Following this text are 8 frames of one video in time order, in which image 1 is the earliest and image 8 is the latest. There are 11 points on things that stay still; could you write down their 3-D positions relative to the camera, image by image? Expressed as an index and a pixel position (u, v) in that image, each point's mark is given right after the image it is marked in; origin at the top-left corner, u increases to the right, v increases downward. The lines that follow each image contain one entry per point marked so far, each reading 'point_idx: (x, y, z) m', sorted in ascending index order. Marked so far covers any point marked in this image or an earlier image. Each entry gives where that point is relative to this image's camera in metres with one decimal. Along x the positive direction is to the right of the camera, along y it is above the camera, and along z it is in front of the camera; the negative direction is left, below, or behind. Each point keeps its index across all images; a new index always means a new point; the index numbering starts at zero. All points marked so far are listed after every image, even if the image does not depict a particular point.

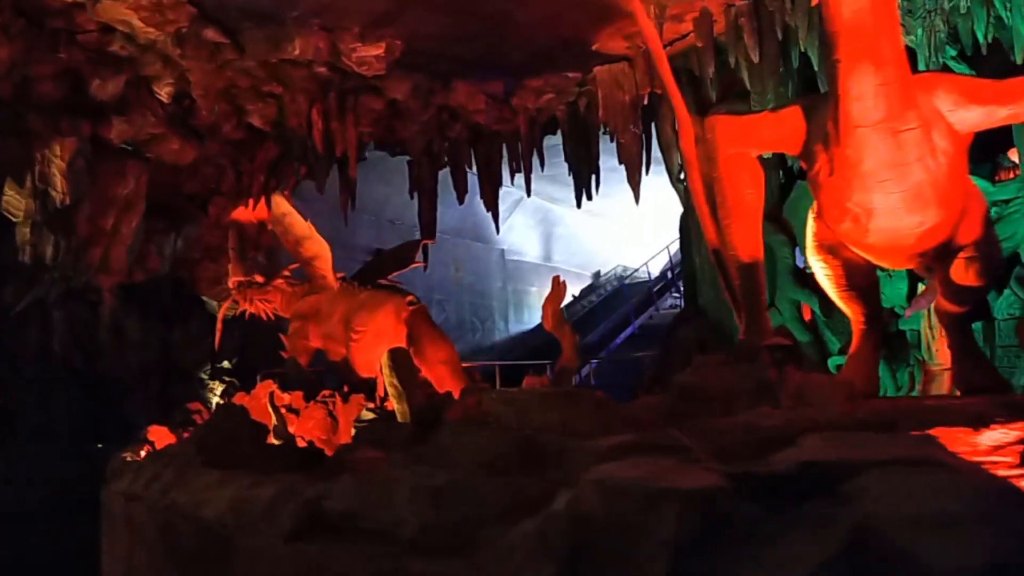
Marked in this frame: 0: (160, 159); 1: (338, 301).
0: (-3.0, +1.1, +8.0) m
1: (-1.1, -0.1, +5.9) m
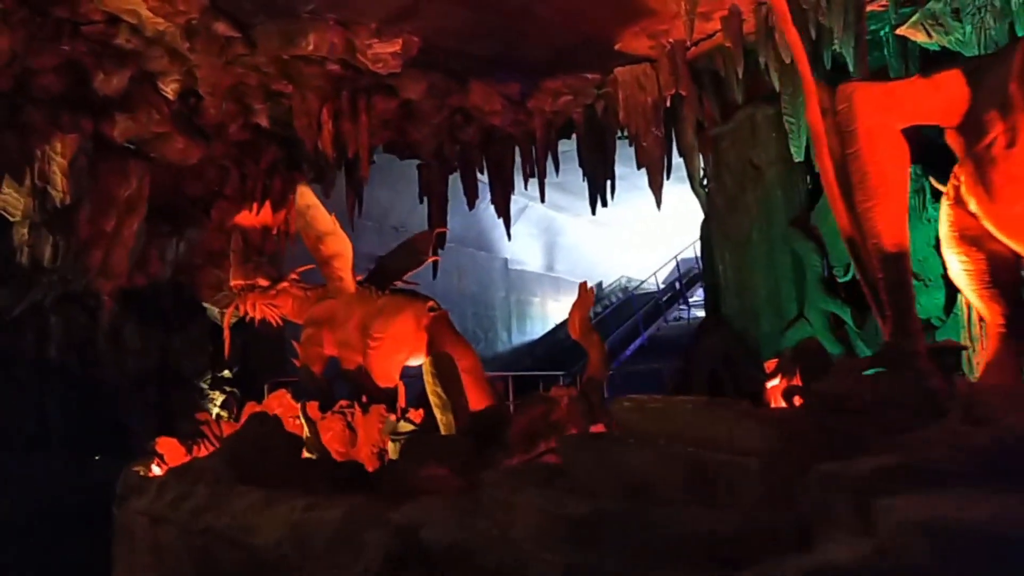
0: (-2.8, +1.1, +7.7) m
1: (-0.9, -0.1, +5.6) m
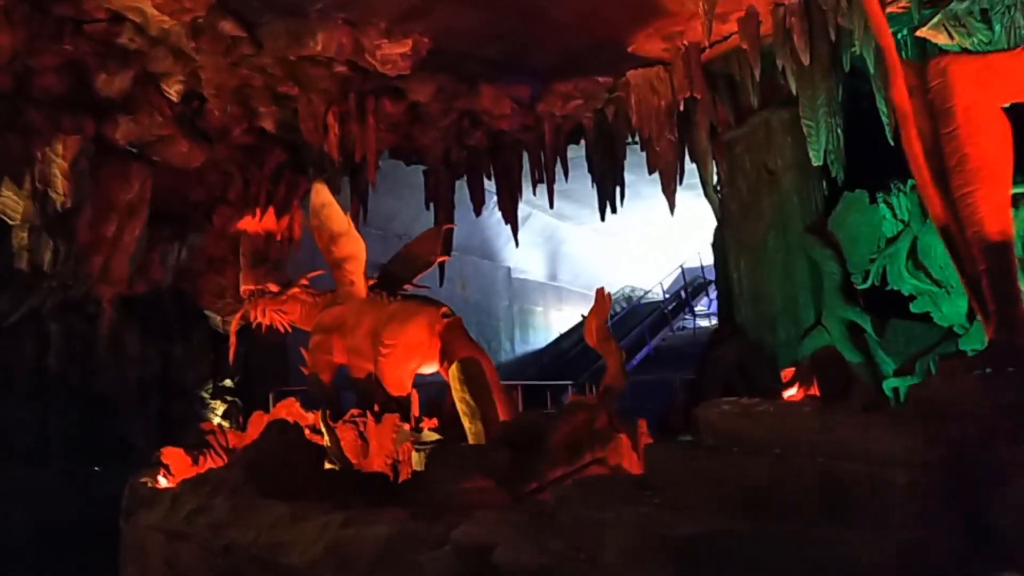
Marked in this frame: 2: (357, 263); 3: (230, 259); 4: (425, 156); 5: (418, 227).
0: (-2.7, +1.0, +7.6) m
1: (-0.8, -0.1, +5.4) m
2: (-0.9, +0.2, +5.6) m
3: (-2.7, +0.3, +9.0) m
4: (-0.8, +1.2, +9.0) m
5: (-1.2, +0.8, +12.5) m
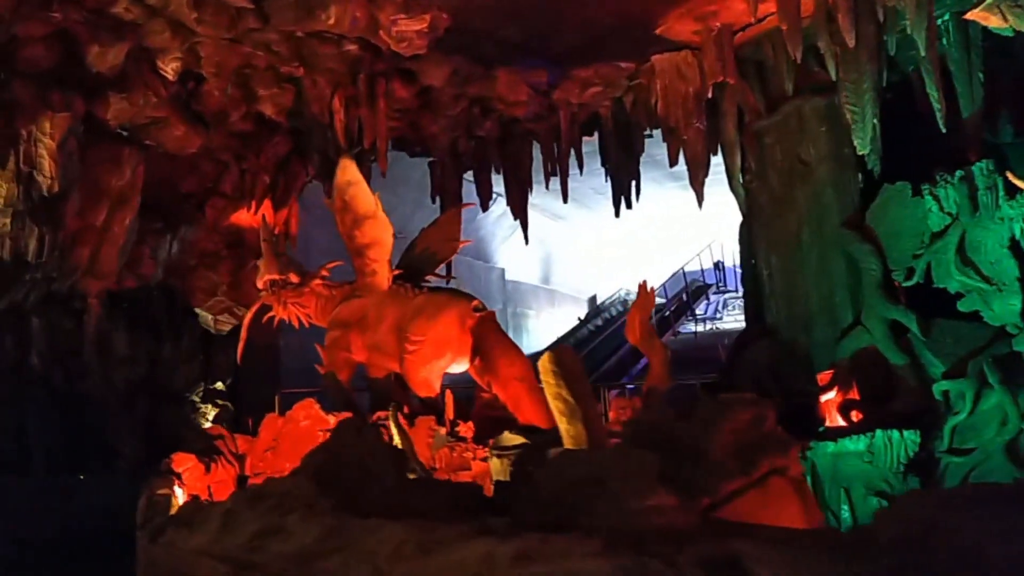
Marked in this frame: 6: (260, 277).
0: (-2.6, +1.0, +7.0) m
1: (-0.6, -0.1, +4.9) m
2: (-0.7, +0.2, +5.1) m
3: (-2.6, +0.3, +8.4) m
4: (-0.7, +1.3, +8.5) m
5: (-1.2, +0.8, +12.0) m
6: (-1.4, +0.1, +5.5) m
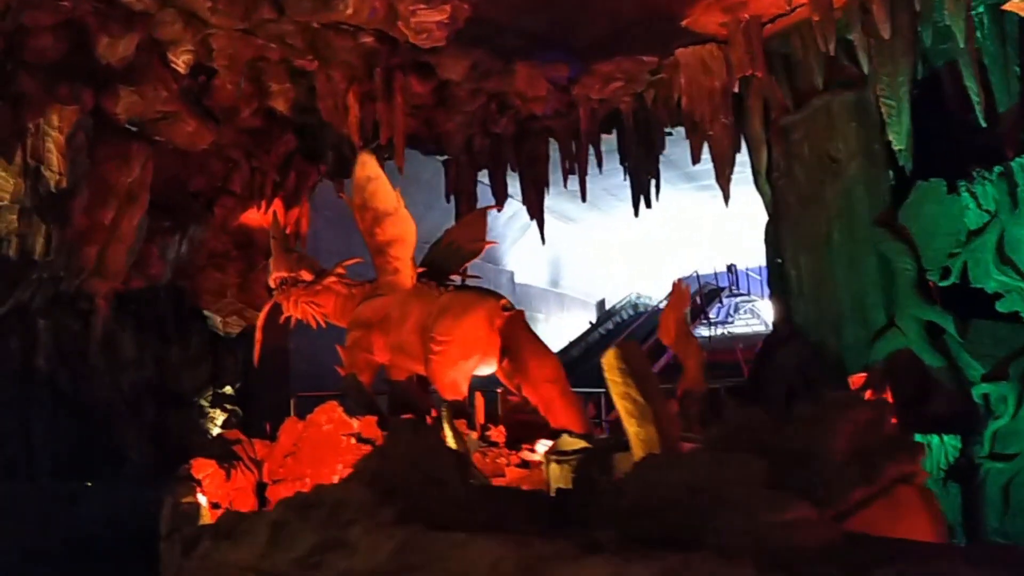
0: (-2.5, +1.0, +6.8) m
1: (-0.5, -0.1, +4.7) m
2: (-0.6, +0.2, +4.9) m
3: (-2.4, +0.3, +8.2) m
4: (-0.6, +1.3, +8.3) m
5: (-1.1, +0.8, +11.8) m
6: (-1.2, +0.1, +5.2) m
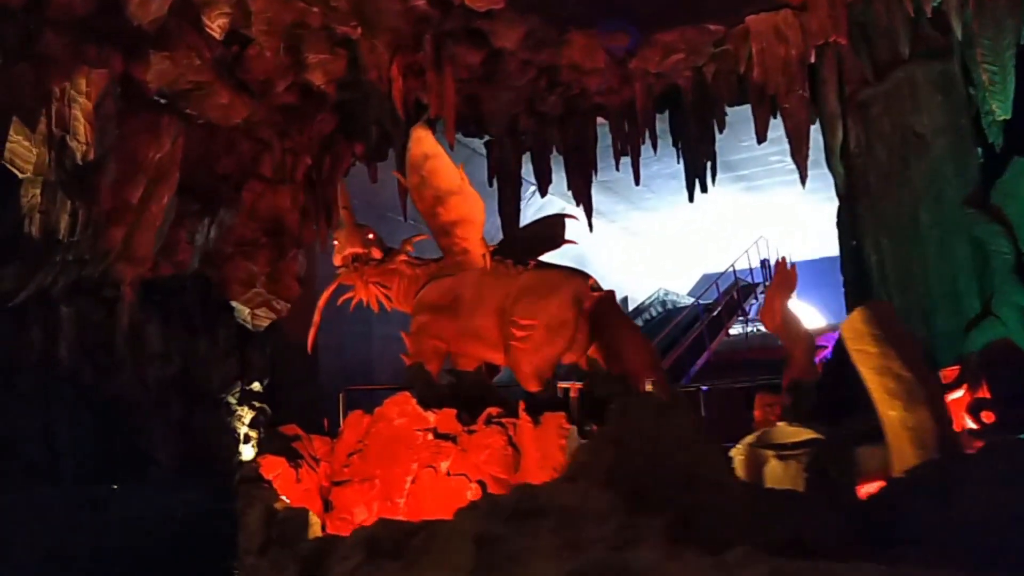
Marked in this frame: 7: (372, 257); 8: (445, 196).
0: (-2.1, +1.1, +6.3) m
1: (-0.1, 0.0, +4.2) m
2: (-0.2, +0.3, +4.4) m
3: (-2.0, +0.4, +7.7) m
4: (-0.2, +1.3, +7.8) m
5: (-0.7, +0.9, +11.3) m
6: (-0.9, +0.2, +4.7) m
7: (-0.7, +0.1, +4.7) m
8: (-0.3, +0.4, +4.4) m
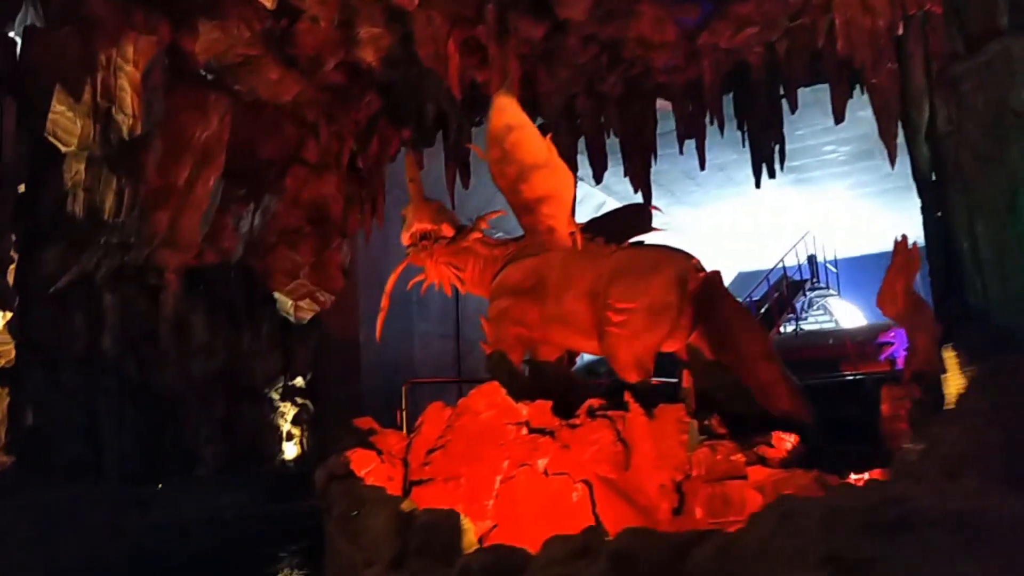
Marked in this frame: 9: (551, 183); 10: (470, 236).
0: (-1.7, +1.2, +6.0) m
1: (+0.3, +0.1, +3.8) m
2: (+0.2, +0.4, +4.0) m
3: (-1.6, +0.4, +7.4) m
4: (+0.2, +1.4, +7.4) m
5: (-0.2, +0.9, +10.9) m
6: (-0.5, +0.3, +4.4) m
7: (-0.3, +0.2, +4.3) m
8: (+0.1, +0.5, +4.0) m
9: (+0.2, +0.5, +4.0) m
10: (-0.2, +0.2, +4.2) m
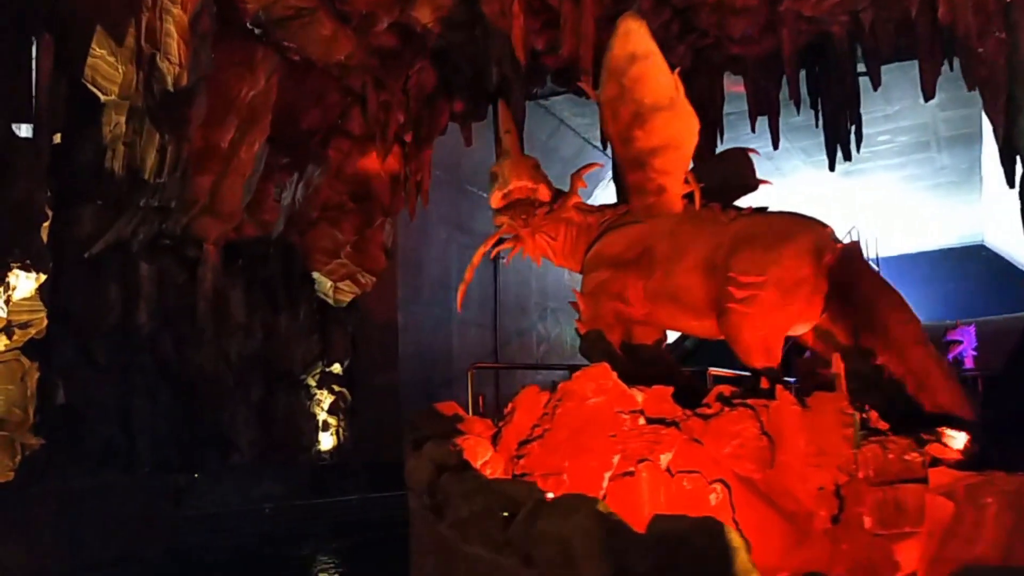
0: (-1.3, +1.4, +5.5) m
1: (+0.6, +0.2, +3.3) m
2: (+0.6, +0.5, +3.5) m
3: (-1.2, +0.6, +6.9) m
4: (+0.7, +1.5, +6.9) m
5: (+0.3, +1.0, +10.5) m
6: (-0.1, +0.4, +3.9) m
7: (+0.1, +0.3, +3.8) m
8: (+0.5, +0.6, +3.5) m
9: (+0.5, +0.6, +3.5) m
10: (+0.2, +0.3, +3.7) m
